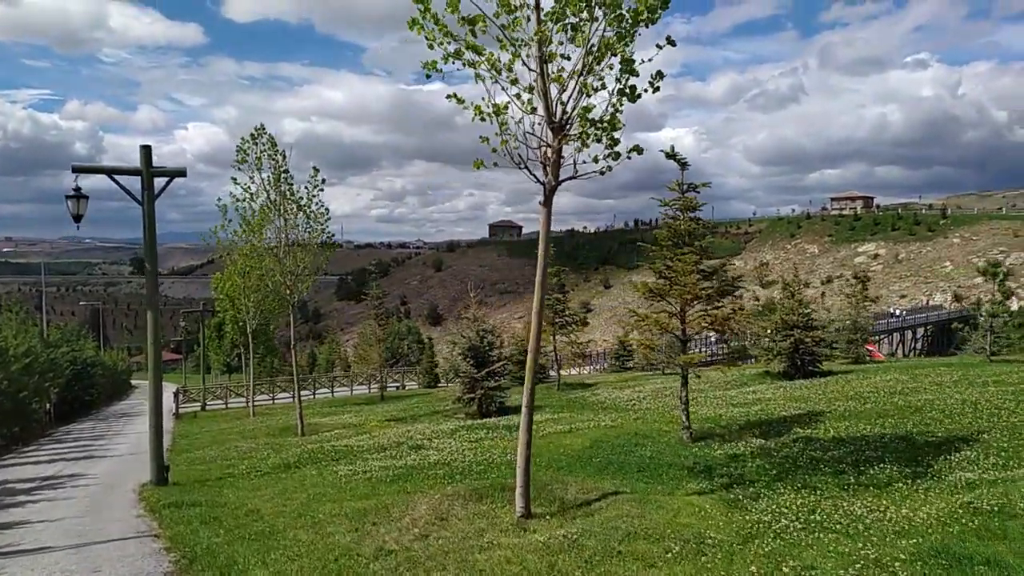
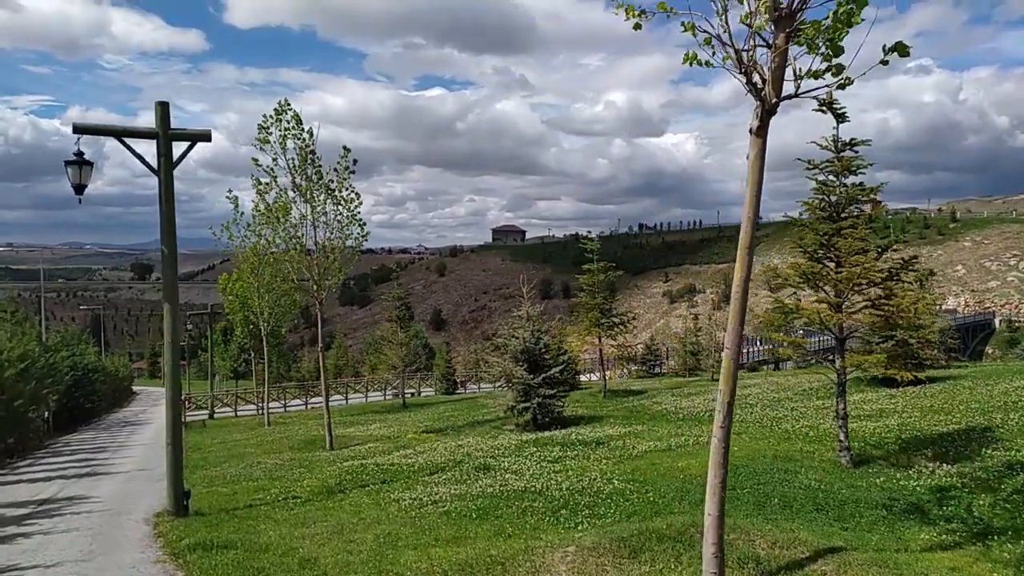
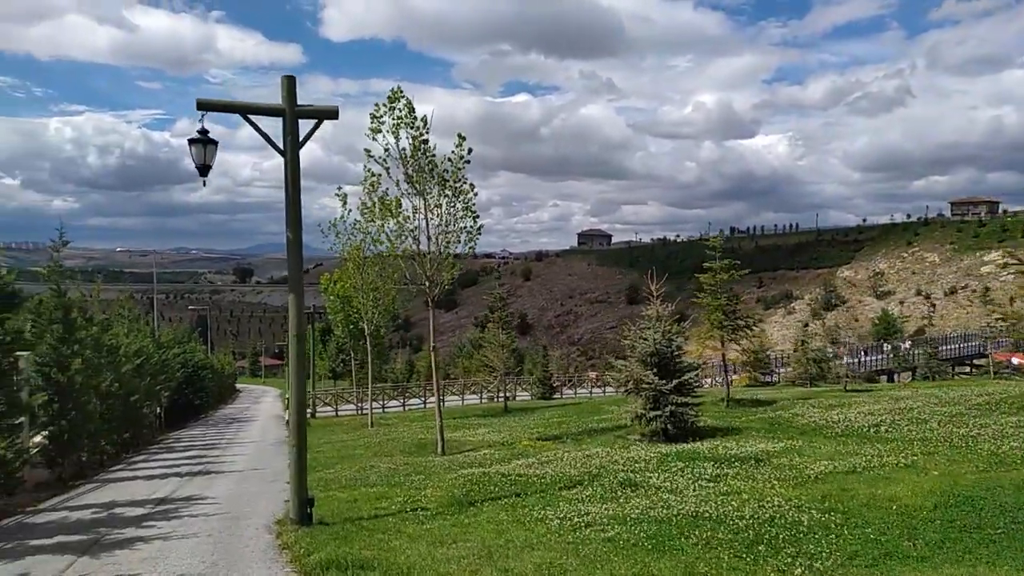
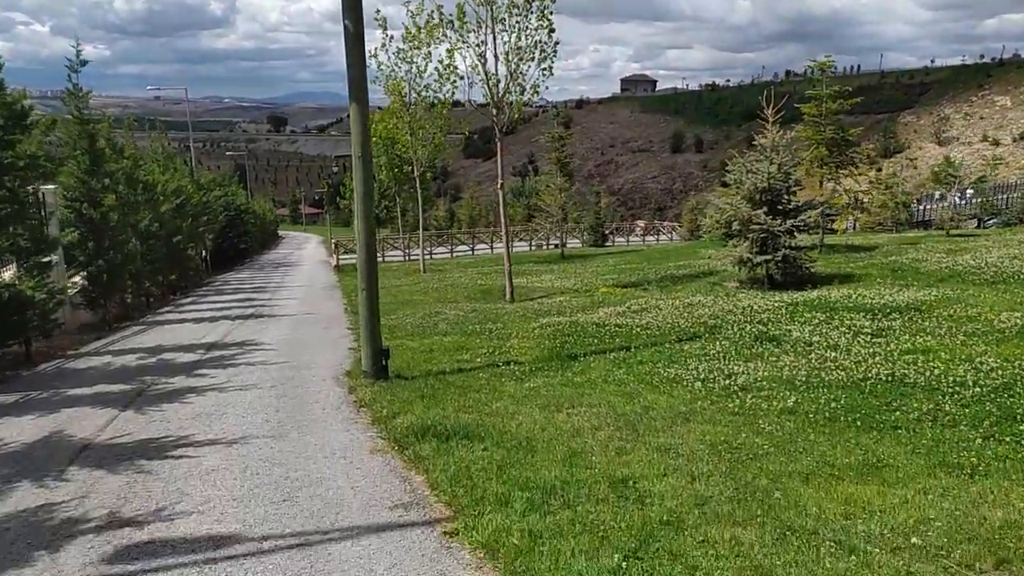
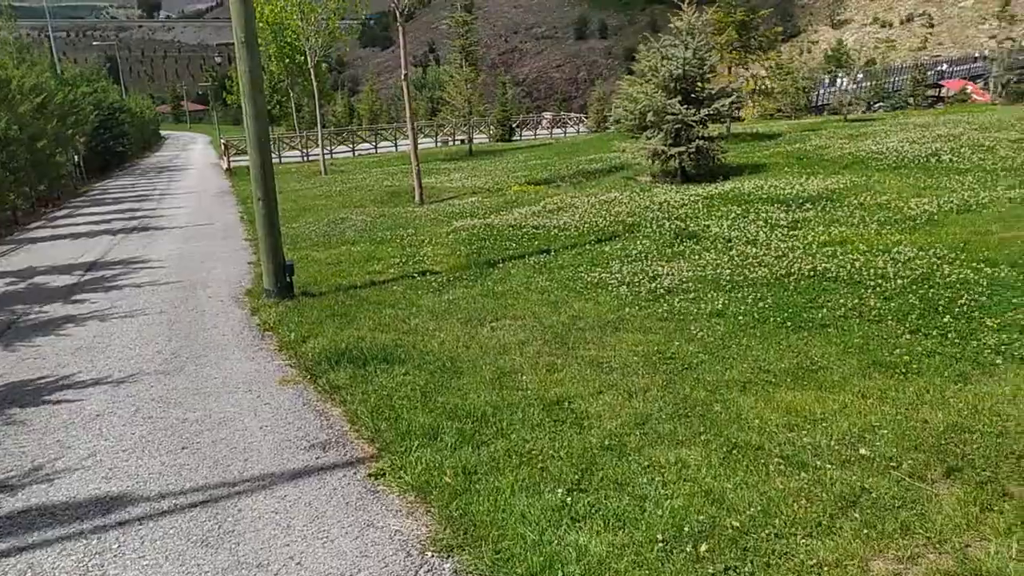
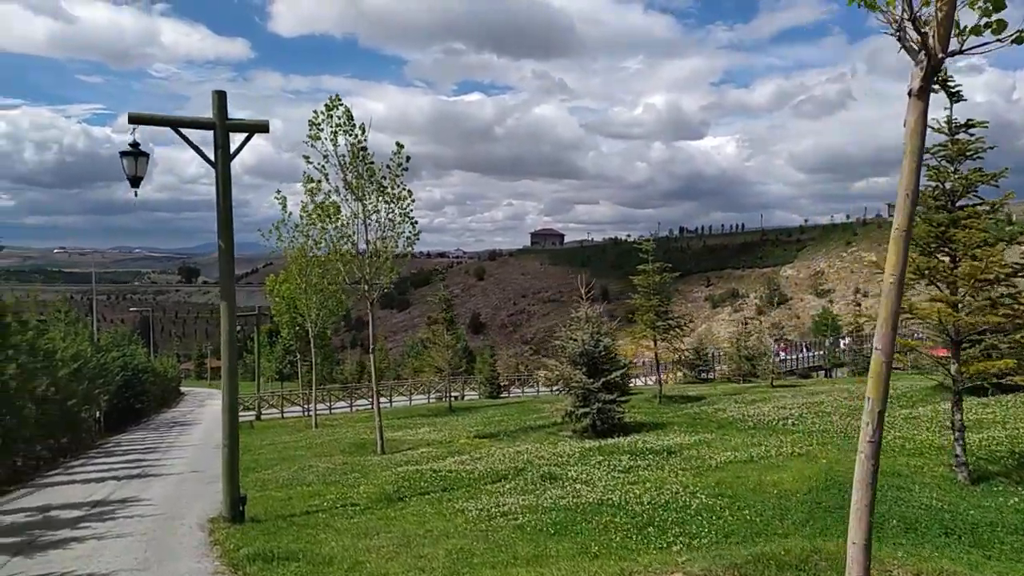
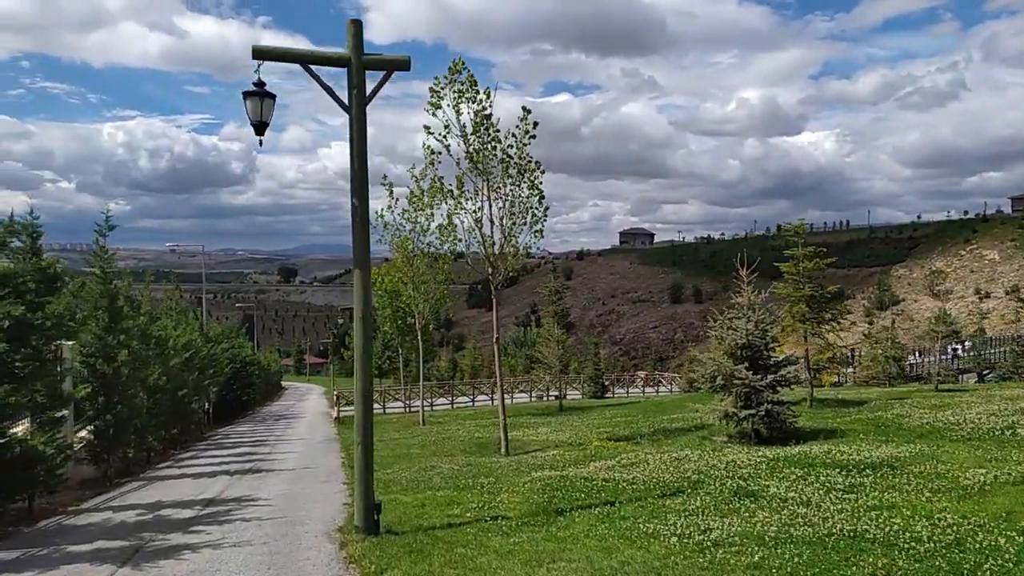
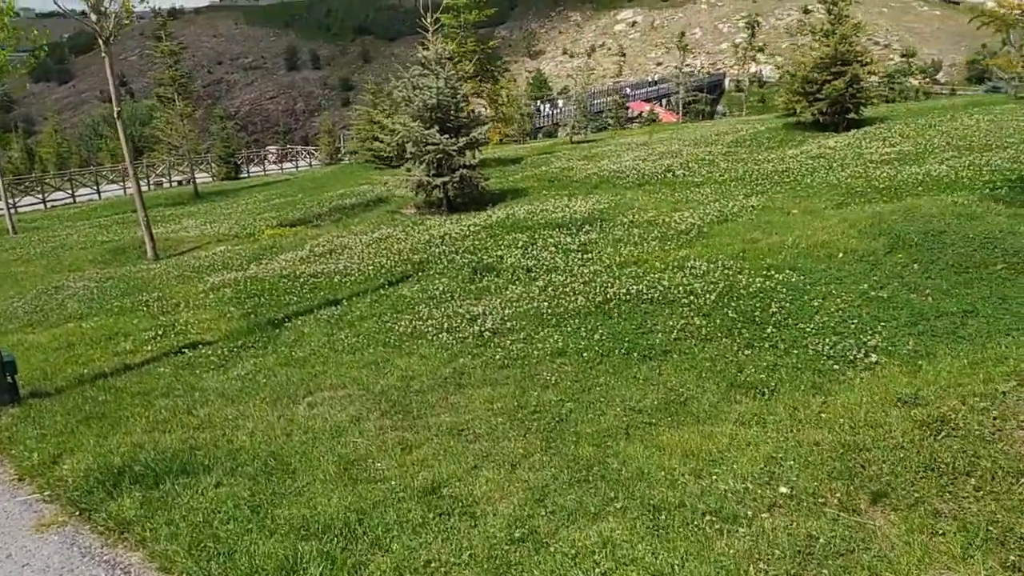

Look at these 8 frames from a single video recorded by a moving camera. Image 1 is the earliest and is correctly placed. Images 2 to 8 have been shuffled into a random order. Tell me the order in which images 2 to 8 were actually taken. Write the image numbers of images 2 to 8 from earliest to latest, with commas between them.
2, 6, 3, 7, 4, 5, 8
